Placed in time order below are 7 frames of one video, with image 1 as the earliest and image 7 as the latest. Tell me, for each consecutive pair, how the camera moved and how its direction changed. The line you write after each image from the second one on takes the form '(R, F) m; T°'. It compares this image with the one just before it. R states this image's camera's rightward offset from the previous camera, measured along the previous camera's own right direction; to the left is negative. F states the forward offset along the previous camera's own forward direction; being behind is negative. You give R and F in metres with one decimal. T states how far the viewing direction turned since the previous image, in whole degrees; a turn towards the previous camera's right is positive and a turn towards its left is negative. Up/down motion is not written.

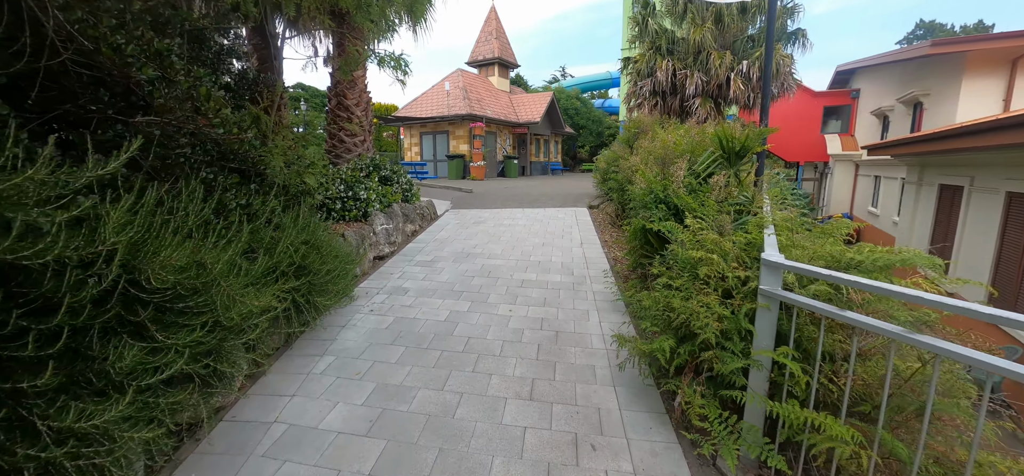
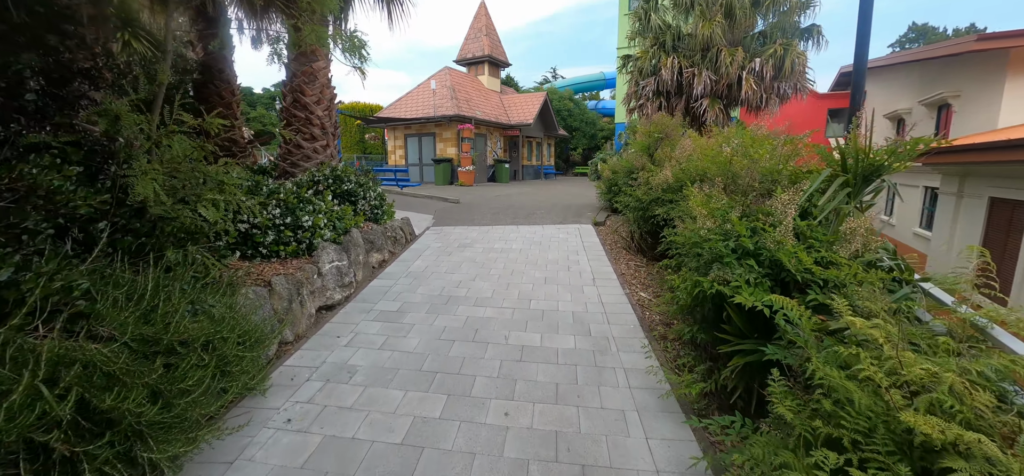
(0.0, +1.4) m; +1°
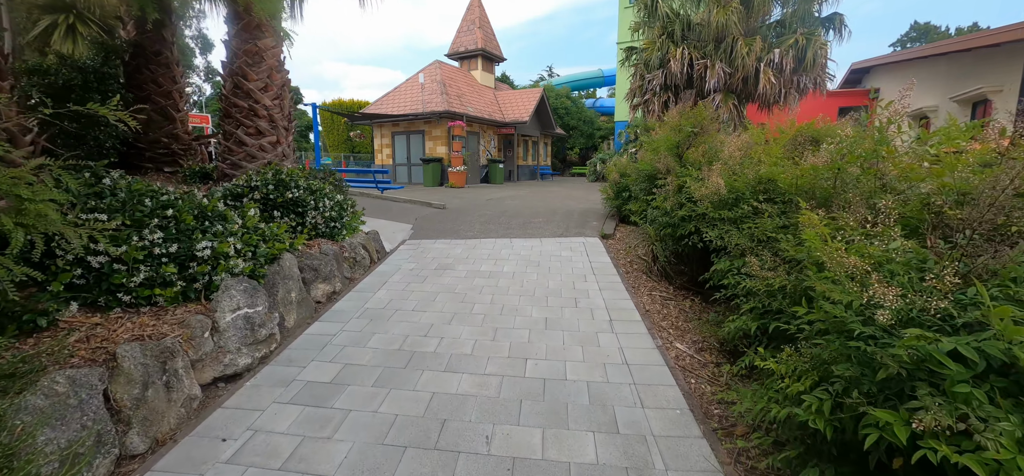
(+0.1, +1.2) m; +1°
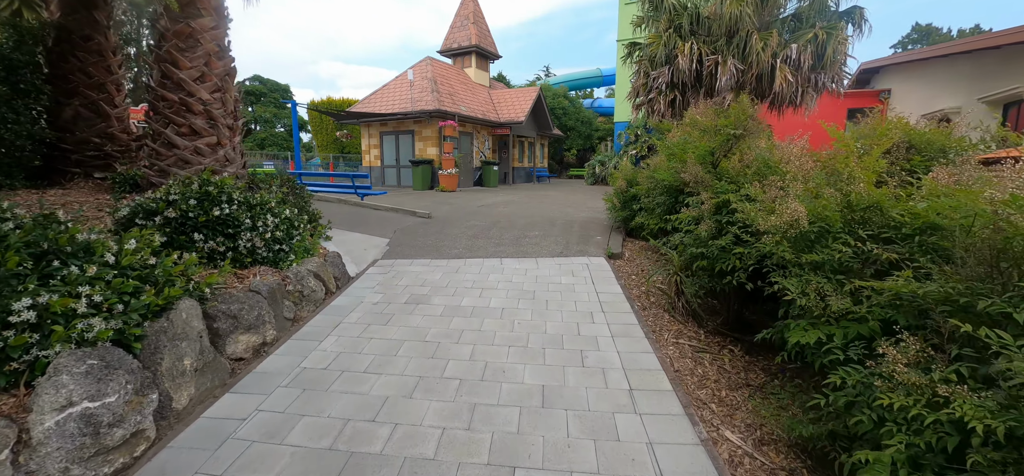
(+0.1, +1.0) m; +1°
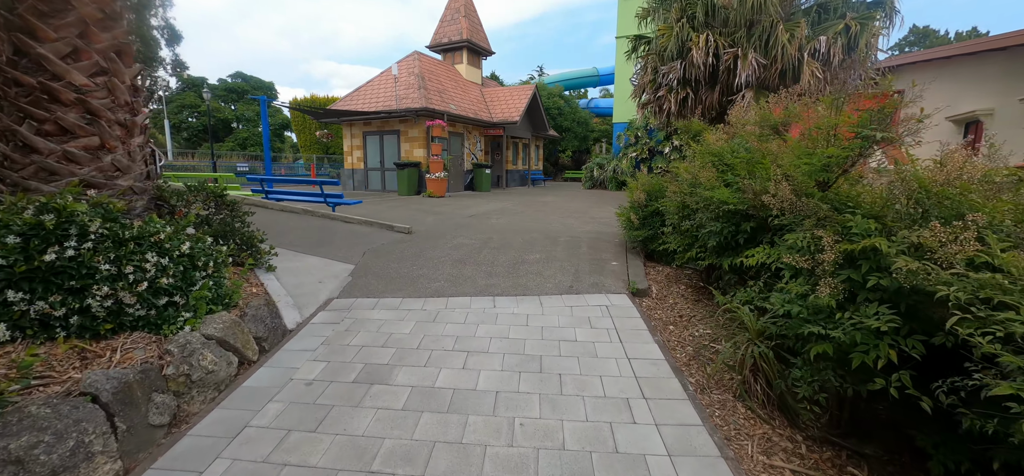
(0.0, +1.2) m; +1°
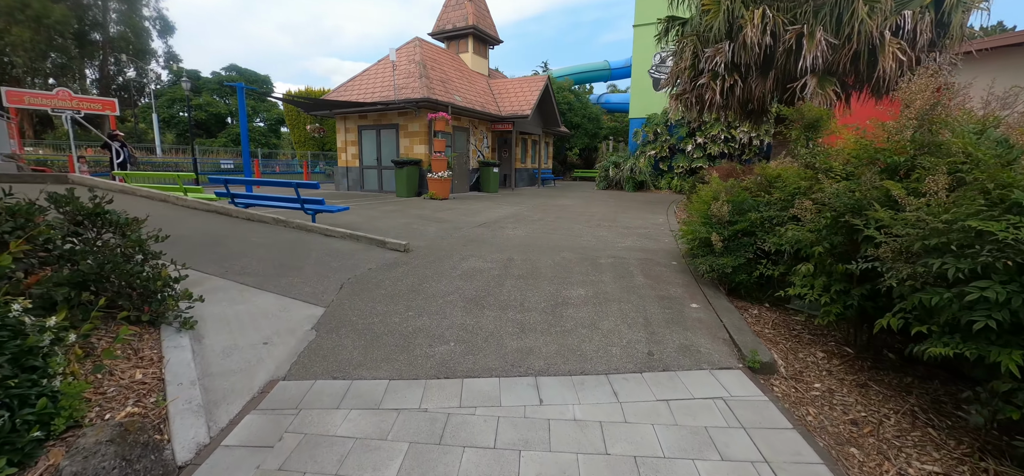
(-0.3, +1.5) m; 0°
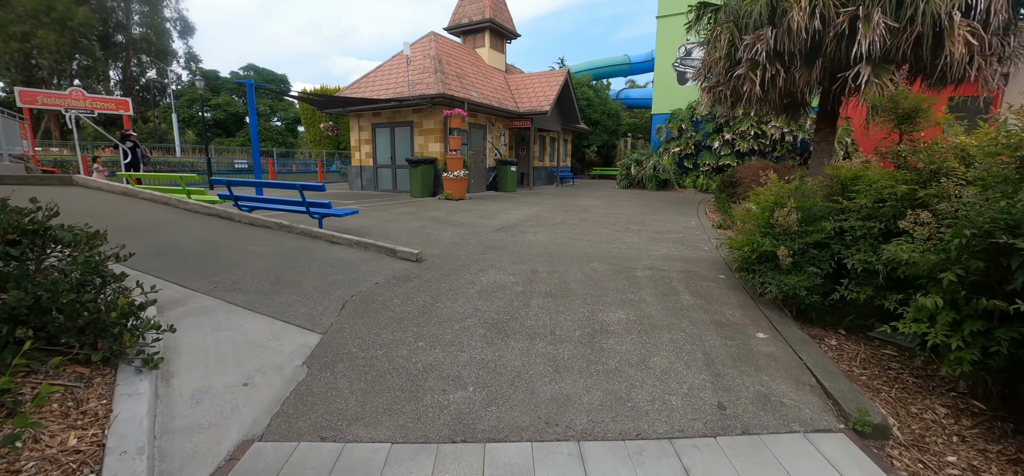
(-0.1, +0.6) m; -2°
